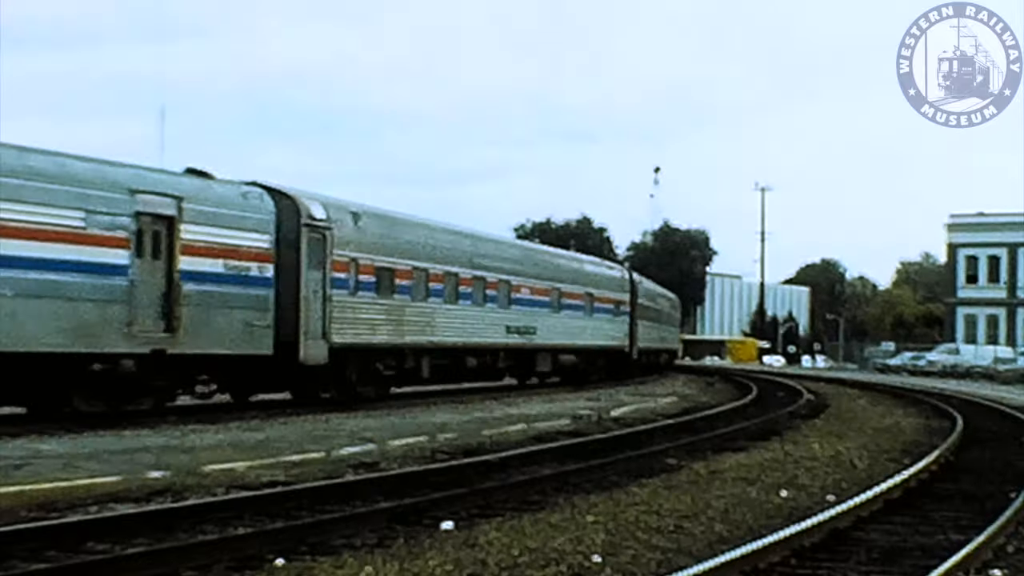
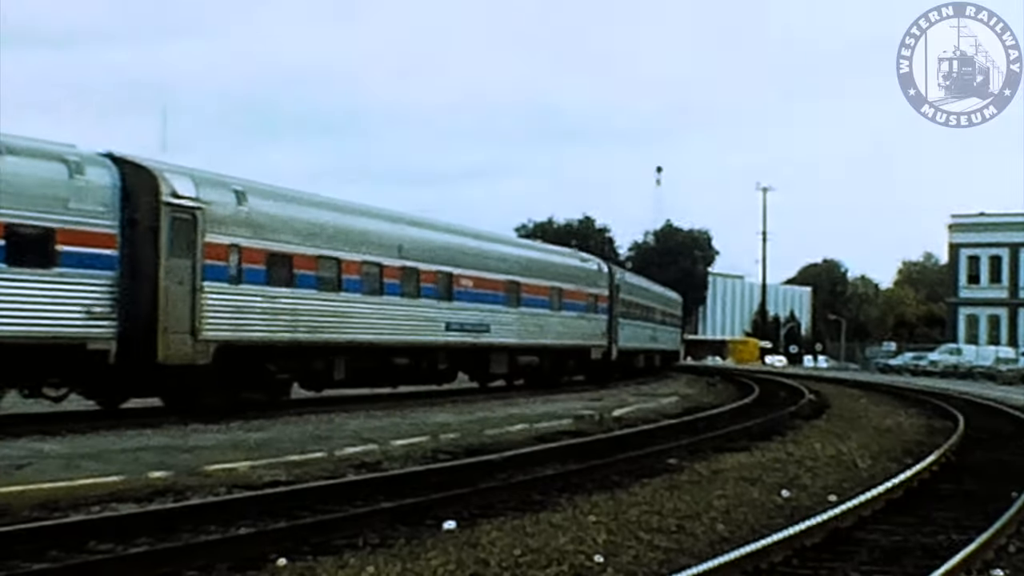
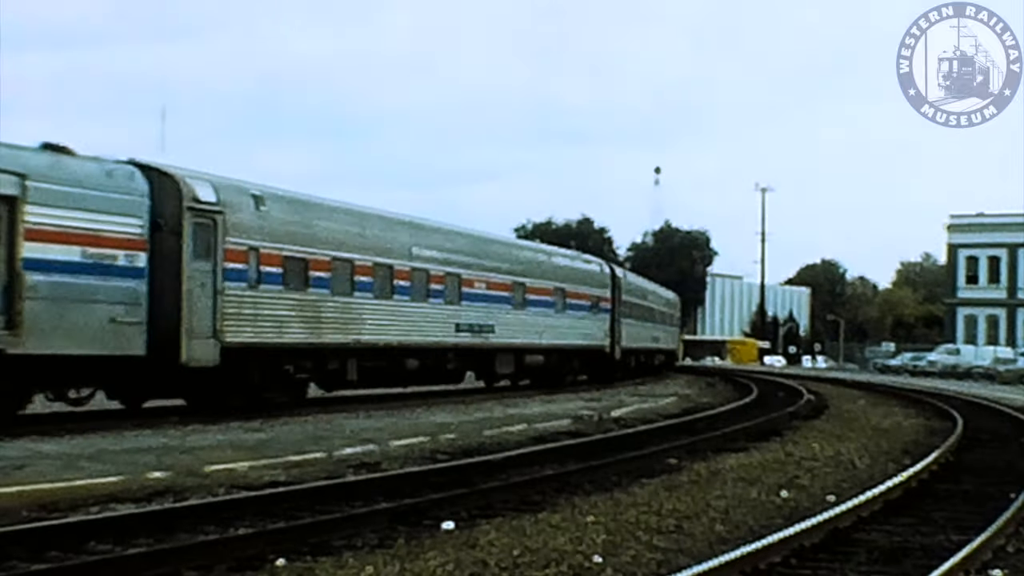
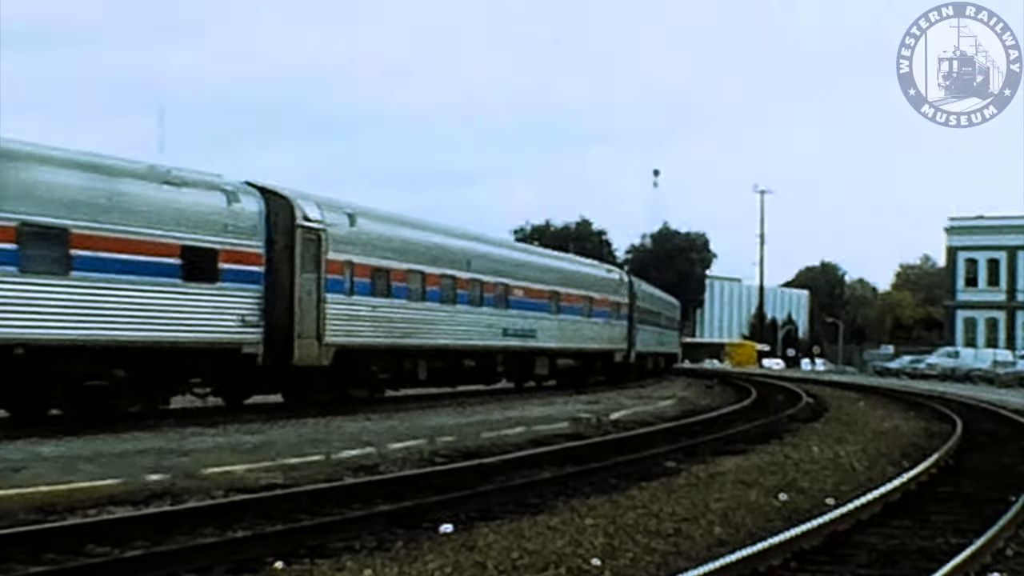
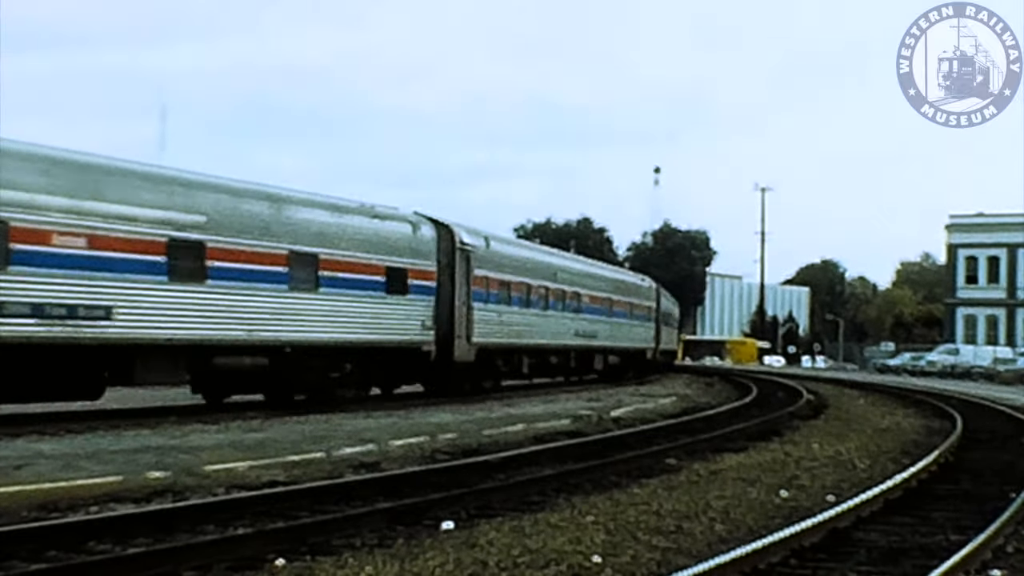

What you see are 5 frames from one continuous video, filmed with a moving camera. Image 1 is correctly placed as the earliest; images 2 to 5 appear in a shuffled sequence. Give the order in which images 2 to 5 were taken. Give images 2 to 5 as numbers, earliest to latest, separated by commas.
3, 5, 4, 2
